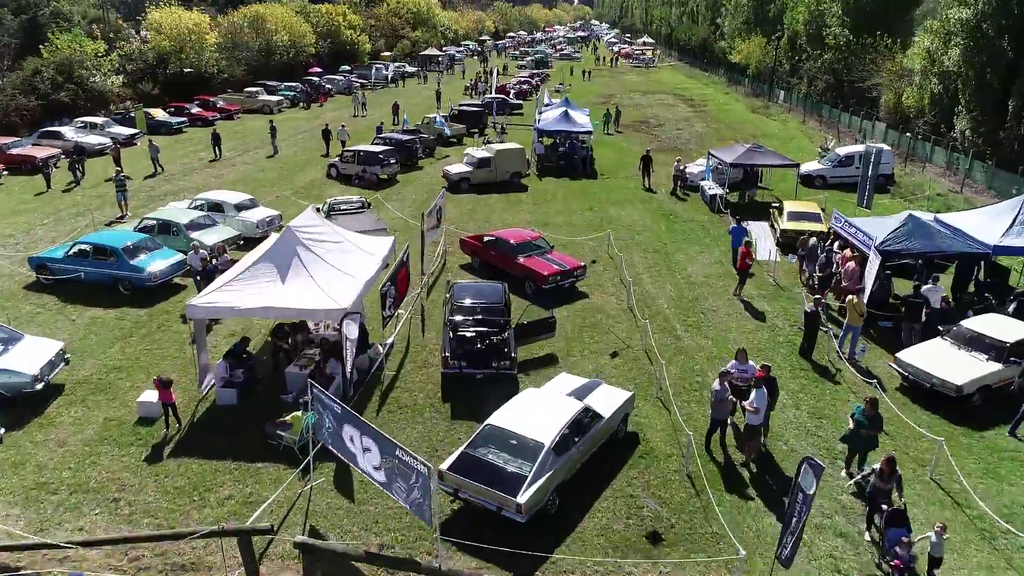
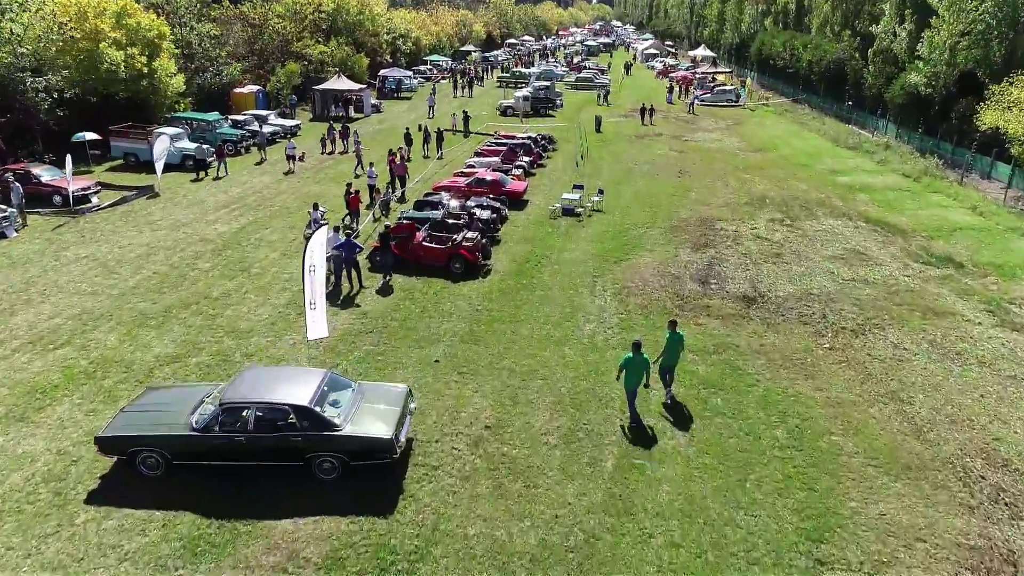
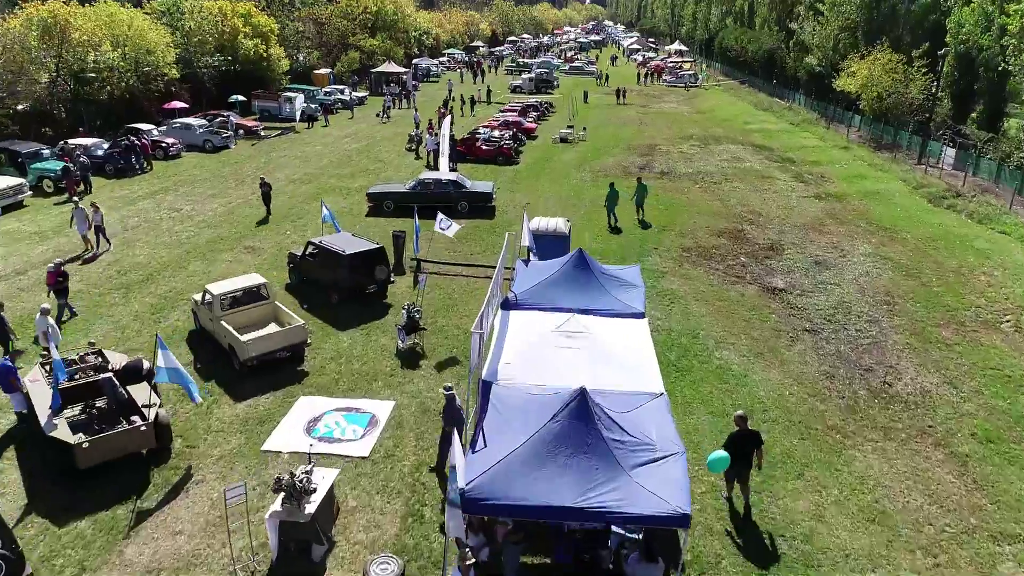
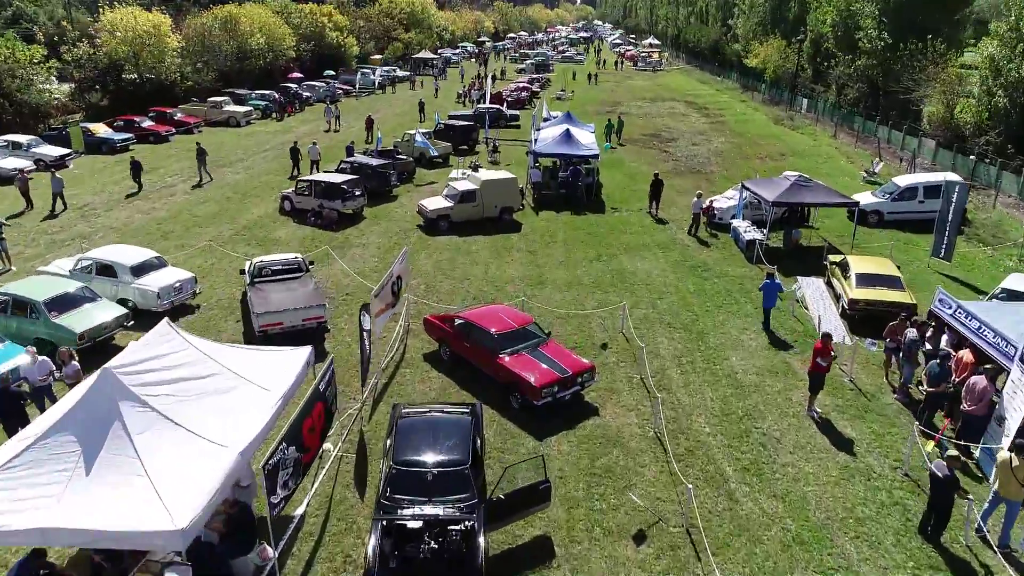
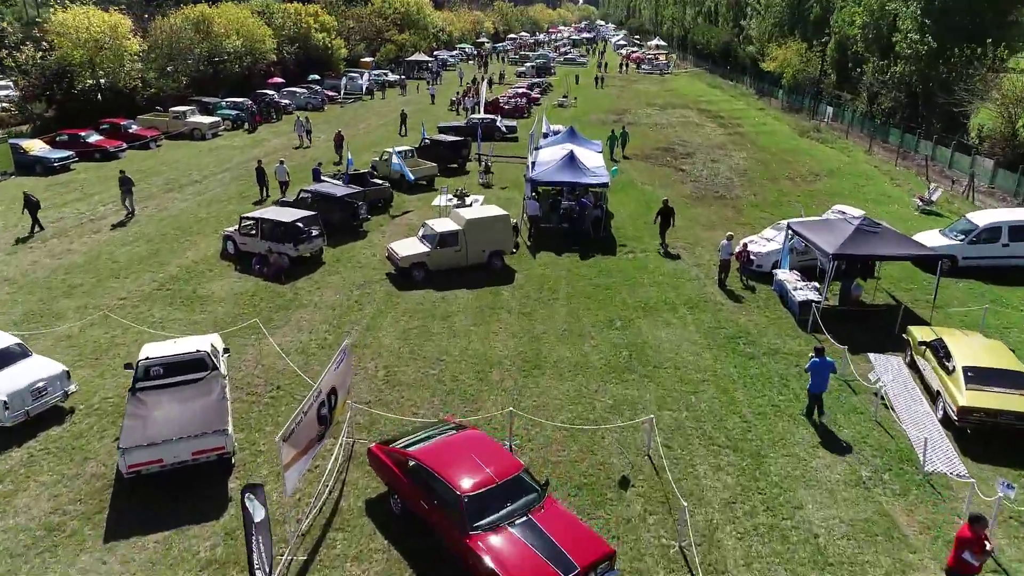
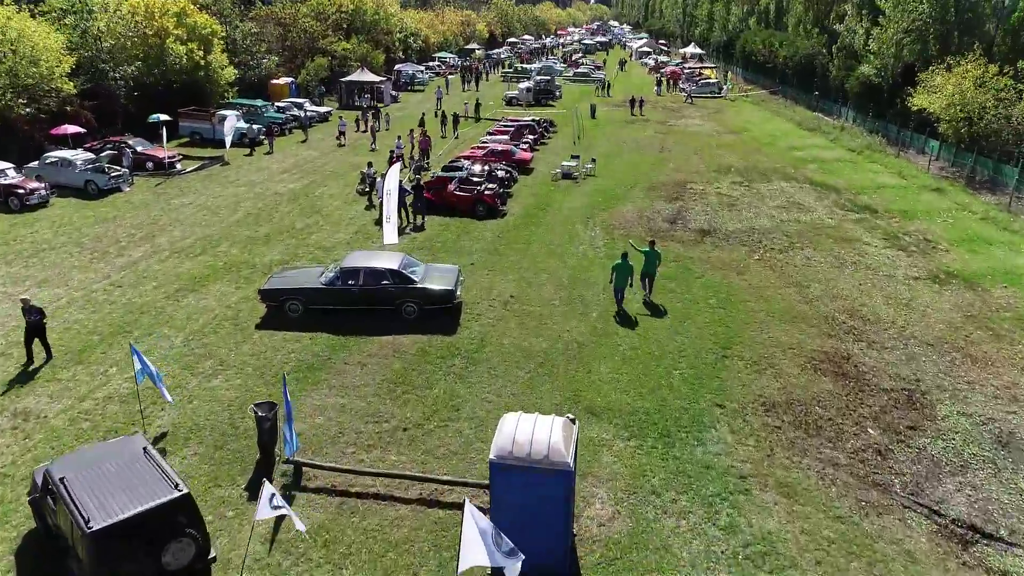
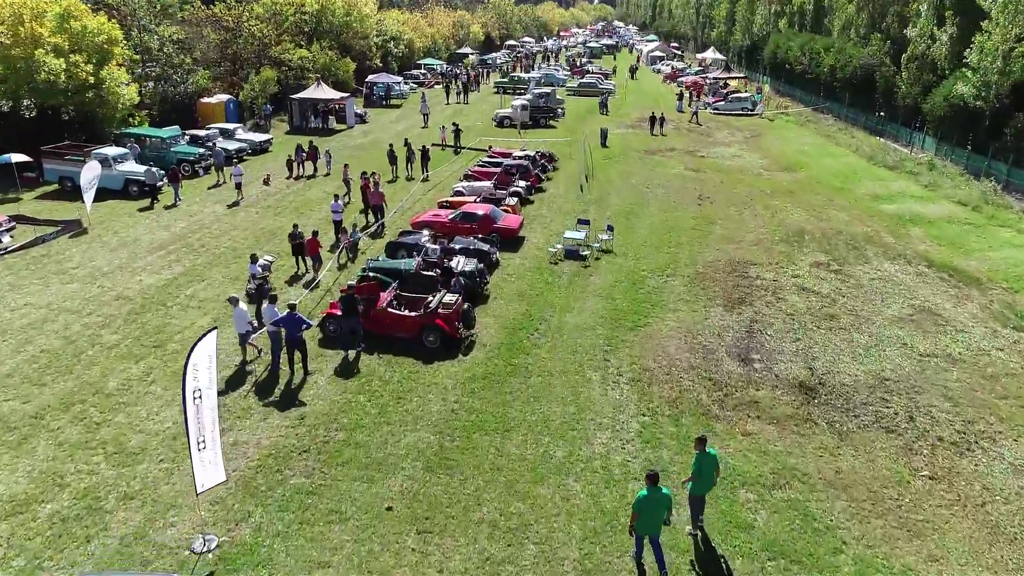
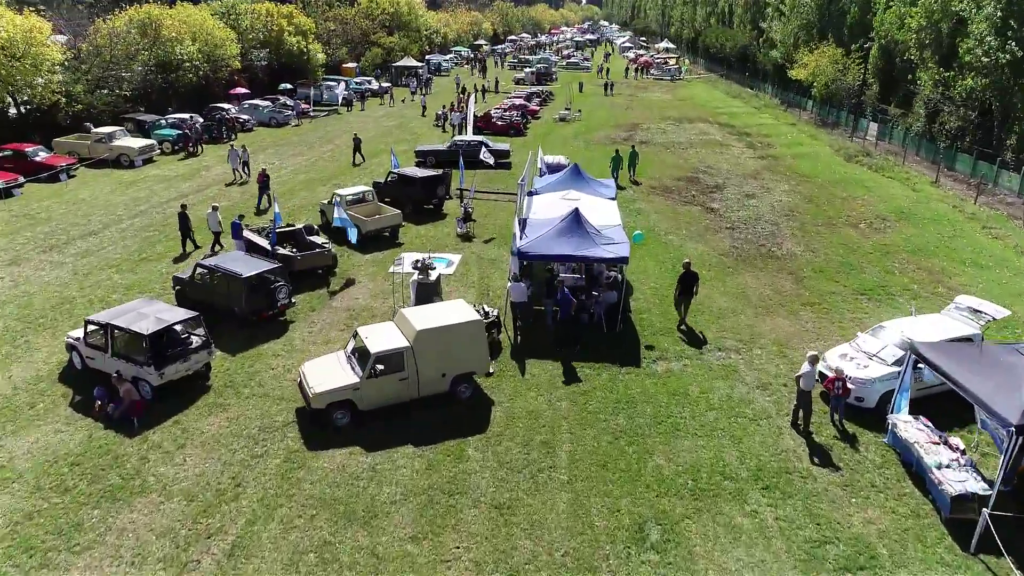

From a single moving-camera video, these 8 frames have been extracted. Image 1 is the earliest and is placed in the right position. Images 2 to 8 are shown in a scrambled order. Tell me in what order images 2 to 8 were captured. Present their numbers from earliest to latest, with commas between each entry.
4, 5, 8, 3, 6, 2, 7
